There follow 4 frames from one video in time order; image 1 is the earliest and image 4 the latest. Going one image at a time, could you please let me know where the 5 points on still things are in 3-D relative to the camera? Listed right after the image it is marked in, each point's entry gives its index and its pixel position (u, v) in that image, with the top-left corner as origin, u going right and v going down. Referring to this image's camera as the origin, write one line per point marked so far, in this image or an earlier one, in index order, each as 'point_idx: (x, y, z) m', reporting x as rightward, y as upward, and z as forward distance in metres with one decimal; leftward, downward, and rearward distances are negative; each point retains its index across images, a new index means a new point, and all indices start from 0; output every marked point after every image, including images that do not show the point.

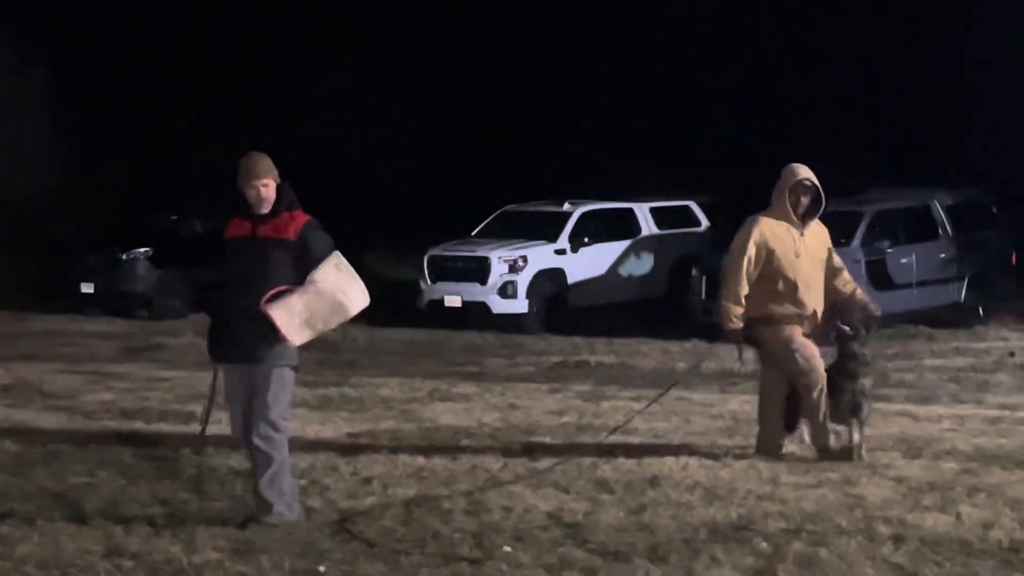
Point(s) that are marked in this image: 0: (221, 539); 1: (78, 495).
0: (-1.7, -1.4, +5.8) m
1: (-2.7, -1.3, +6.5) m
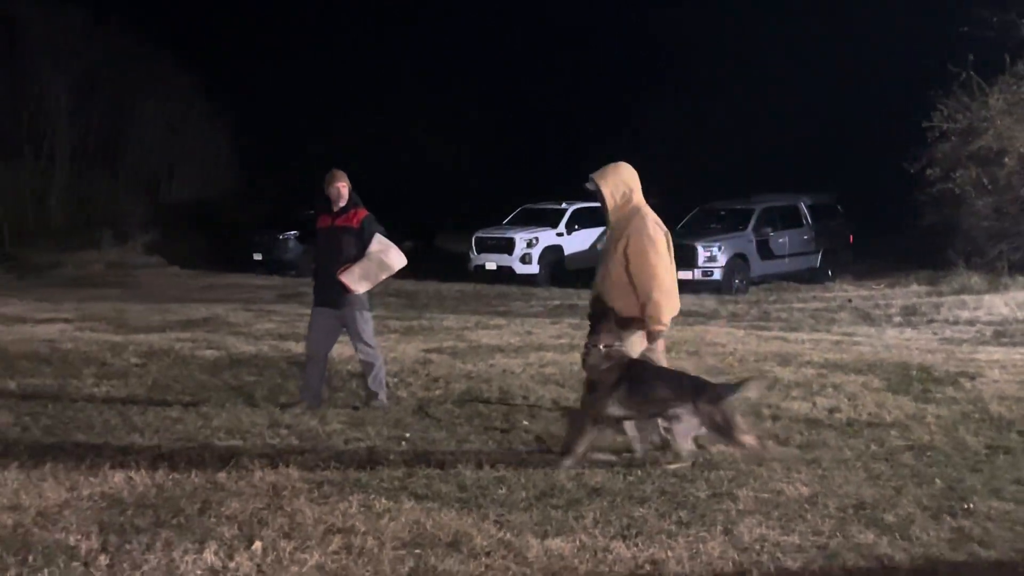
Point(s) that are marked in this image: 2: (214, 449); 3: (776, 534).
0: (-1.5, -1.2, +9.0) m
1: (-2.6, -1.0, +9.7) m
2: (-2.5, -1.4, +8.4) m
3: (+1.9, -1.8, +7.2) m
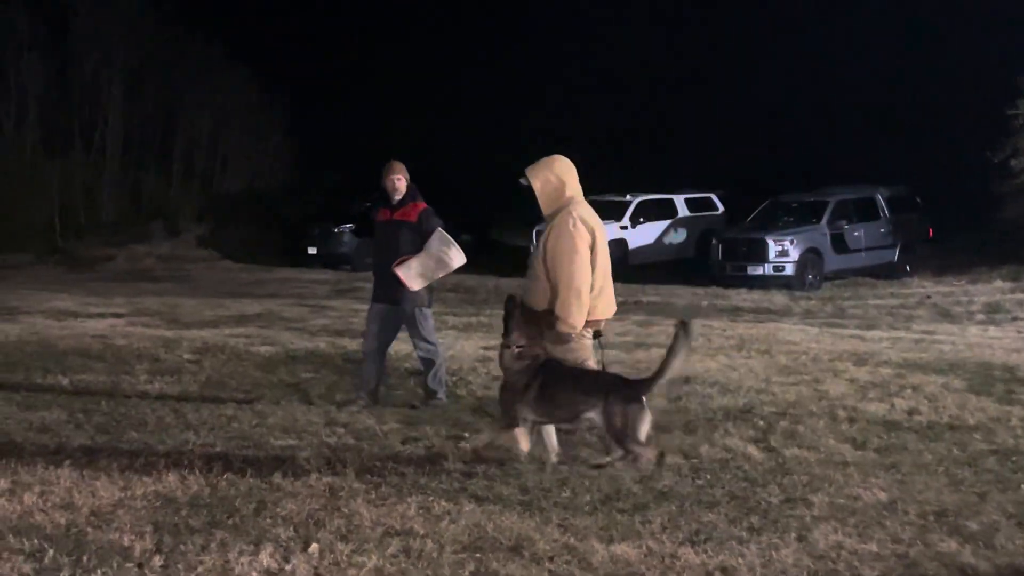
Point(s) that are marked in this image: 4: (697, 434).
0: (-1.0, -1.1, +8.7) m
1: (-2.0, -1.0, +9.4) m
2: (-2.0, -1.3, +8.2) m
3: (+2.4, -1.8, +6.8) m
4: (+1.6, -1.3, +8.5) m
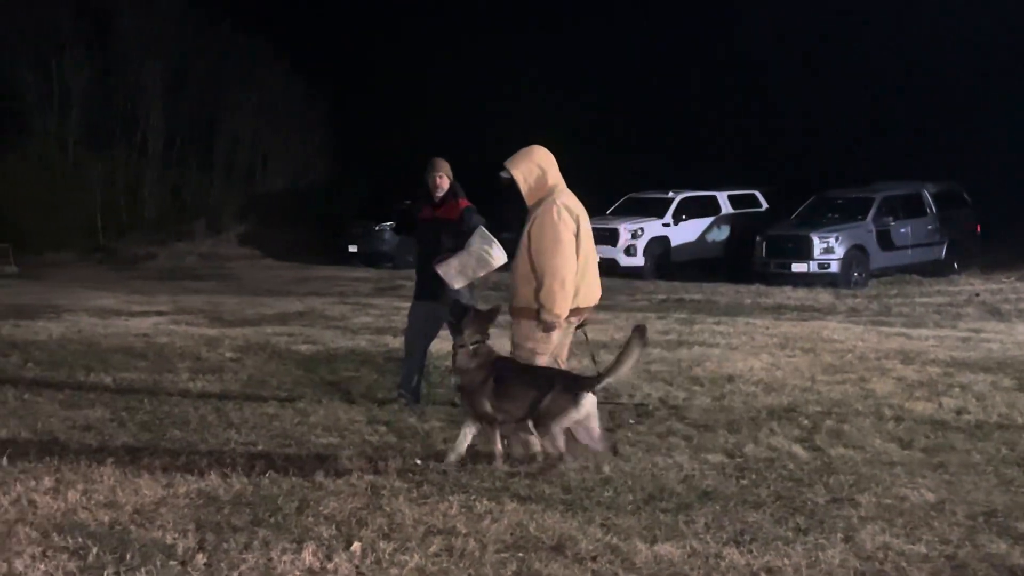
0: (-0.6, -1.1, +8.7) m
1: (-1.7, -1.0, +9.4) m
2: (-1.7, -1.3, +8.2) m
3: (+2.7, -1.7, +6.7) m
4: (+1.9, -1.3, +8.5) m
